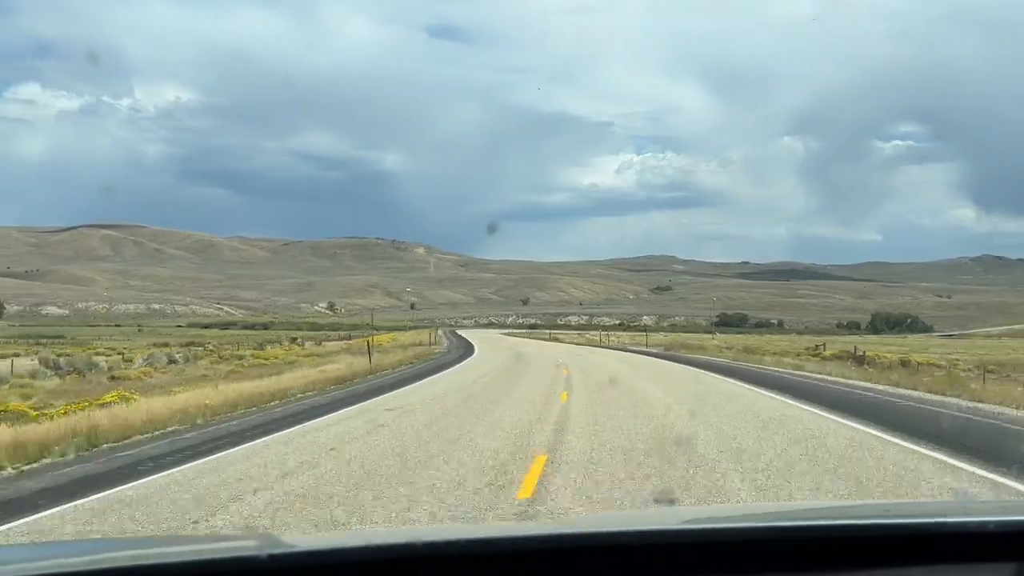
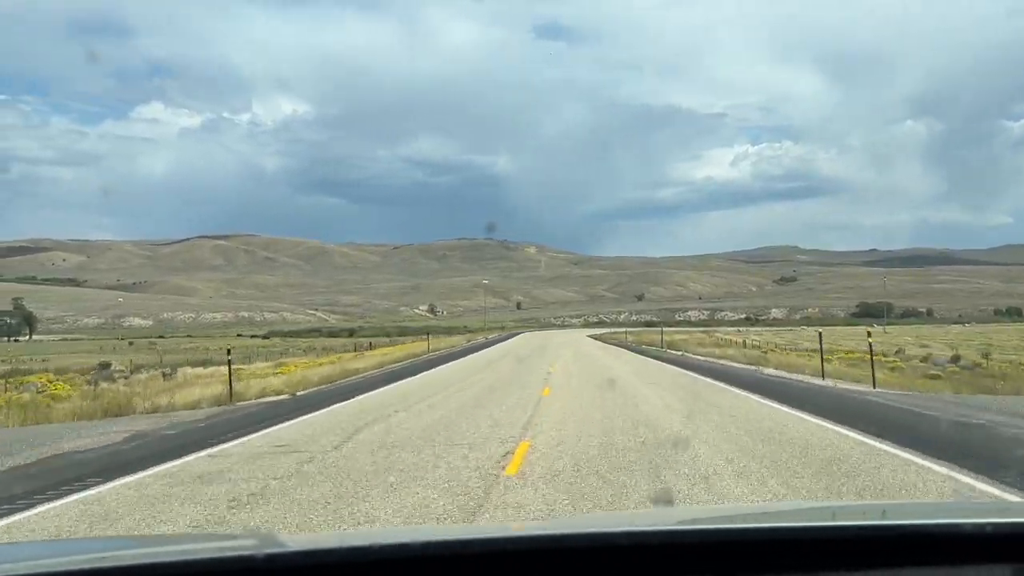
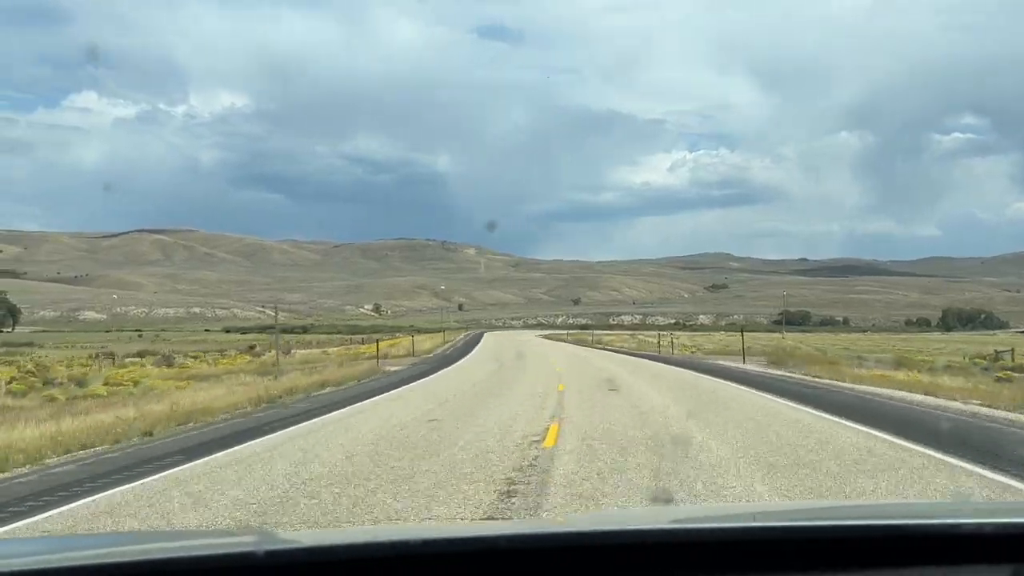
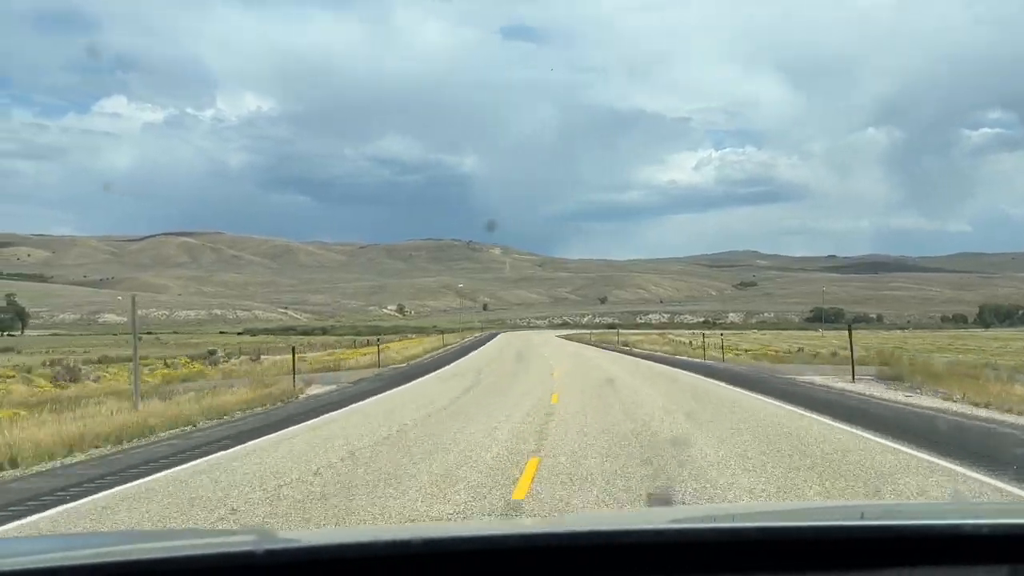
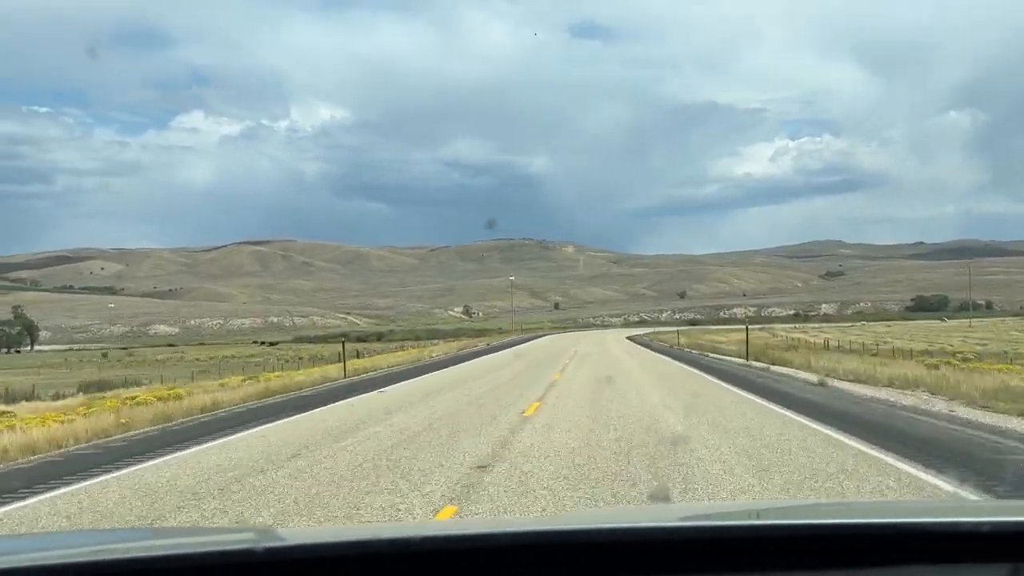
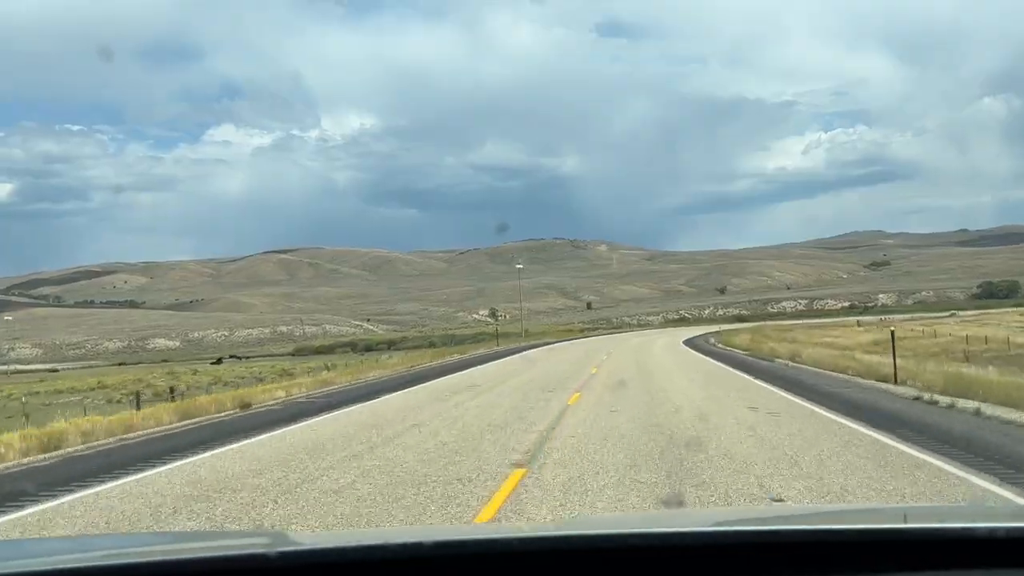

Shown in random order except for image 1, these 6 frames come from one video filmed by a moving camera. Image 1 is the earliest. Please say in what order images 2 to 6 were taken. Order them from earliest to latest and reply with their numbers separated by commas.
3, 4, 2, 5, 6
